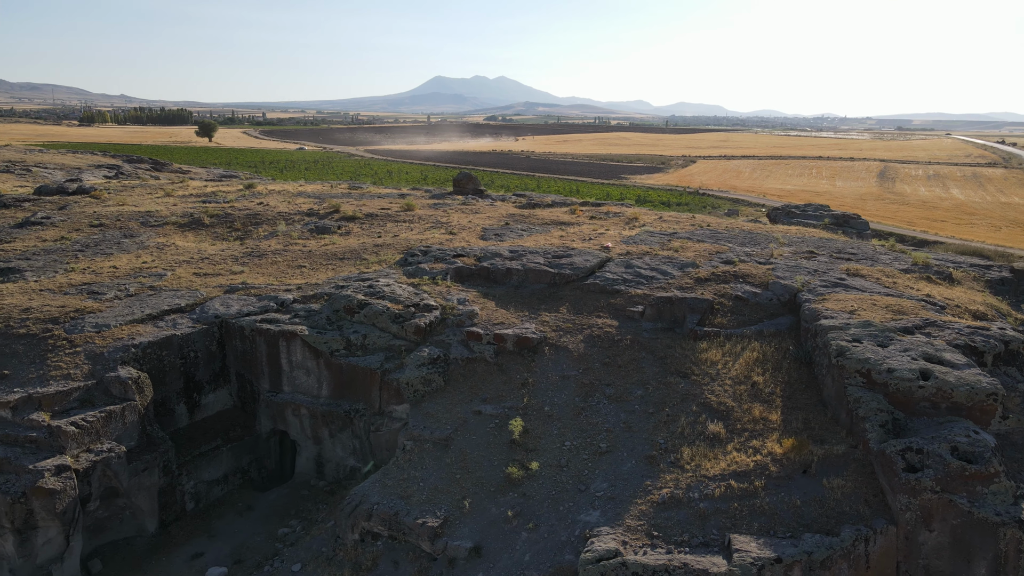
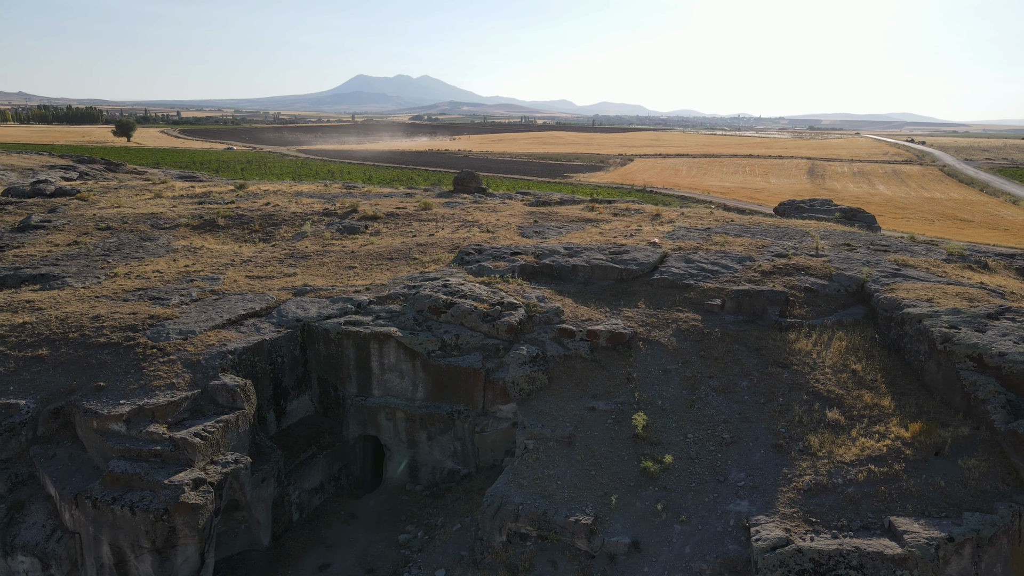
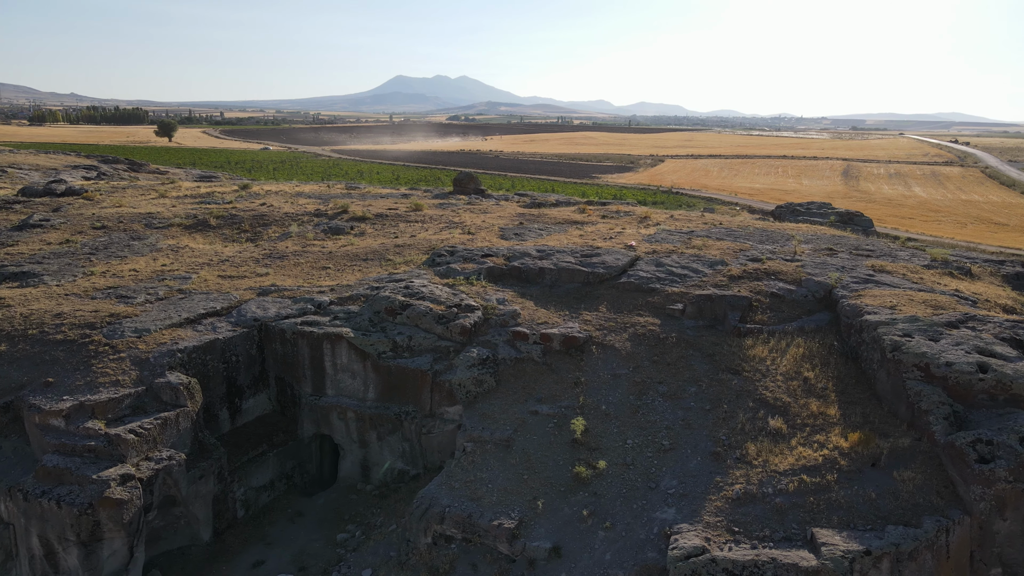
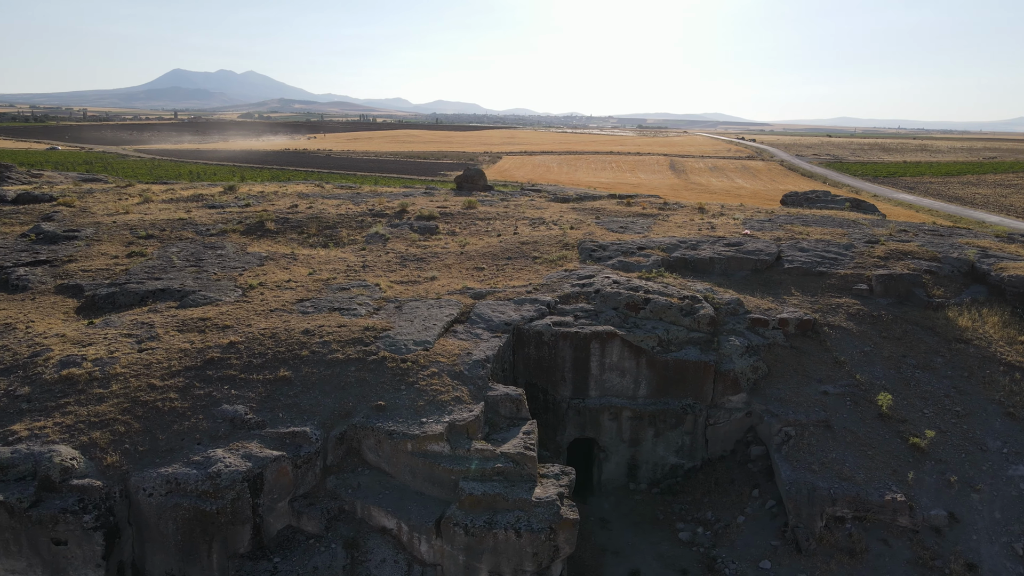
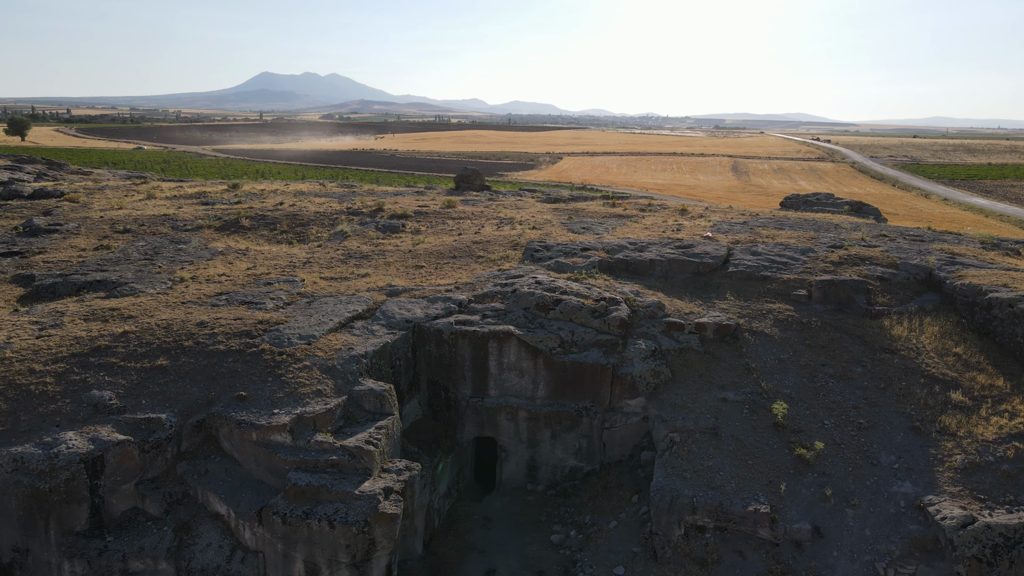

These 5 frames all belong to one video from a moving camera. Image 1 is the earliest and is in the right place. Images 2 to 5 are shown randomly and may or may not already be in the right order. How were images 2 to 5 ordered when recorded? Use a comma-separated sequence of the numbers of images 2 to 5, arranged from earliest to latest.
3, 2, 5, 4
